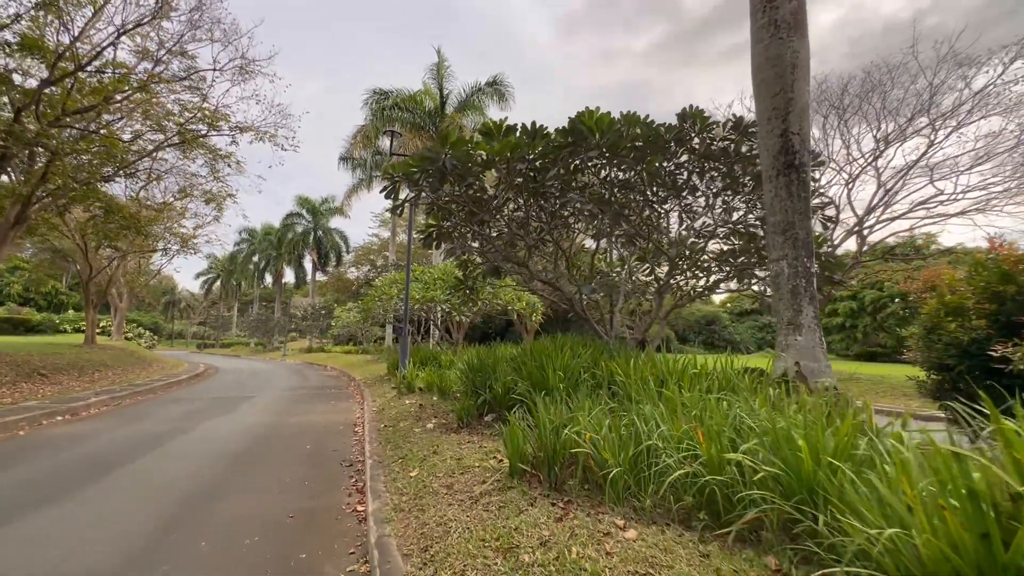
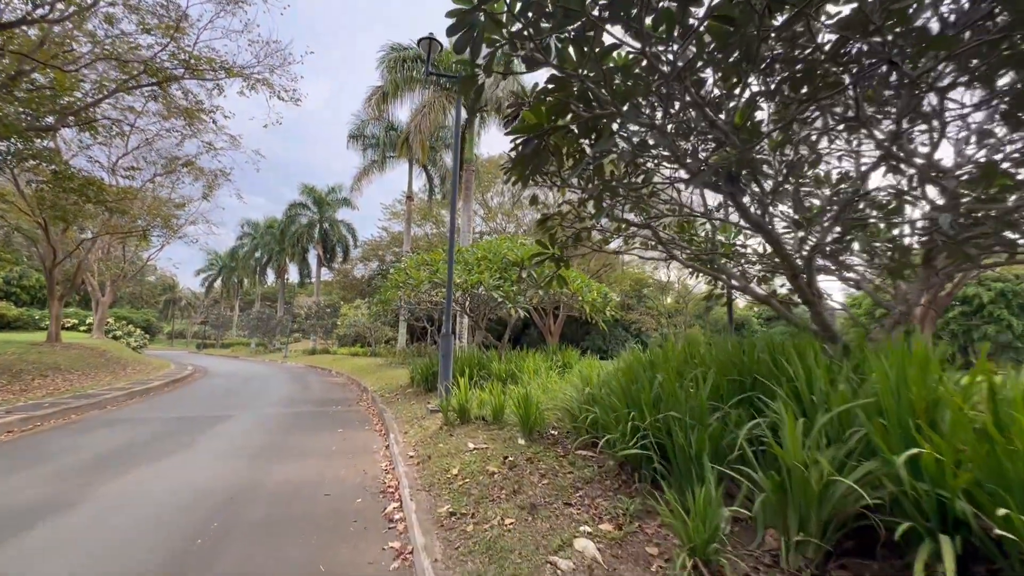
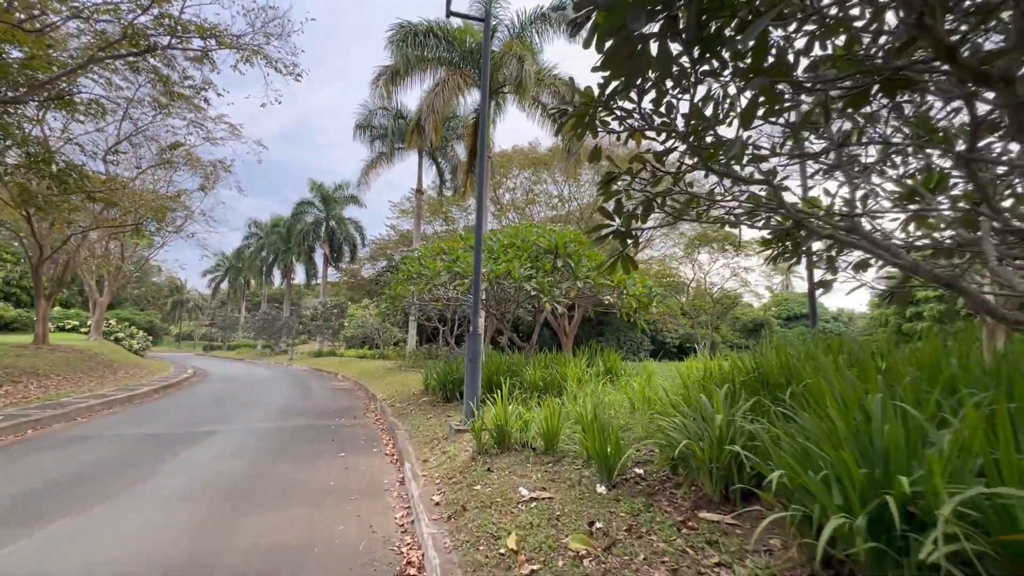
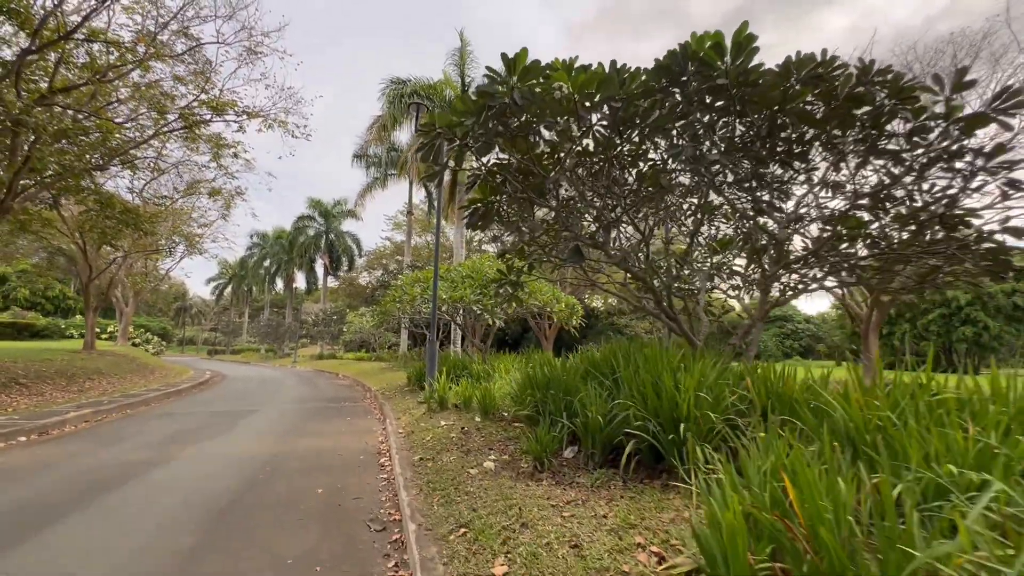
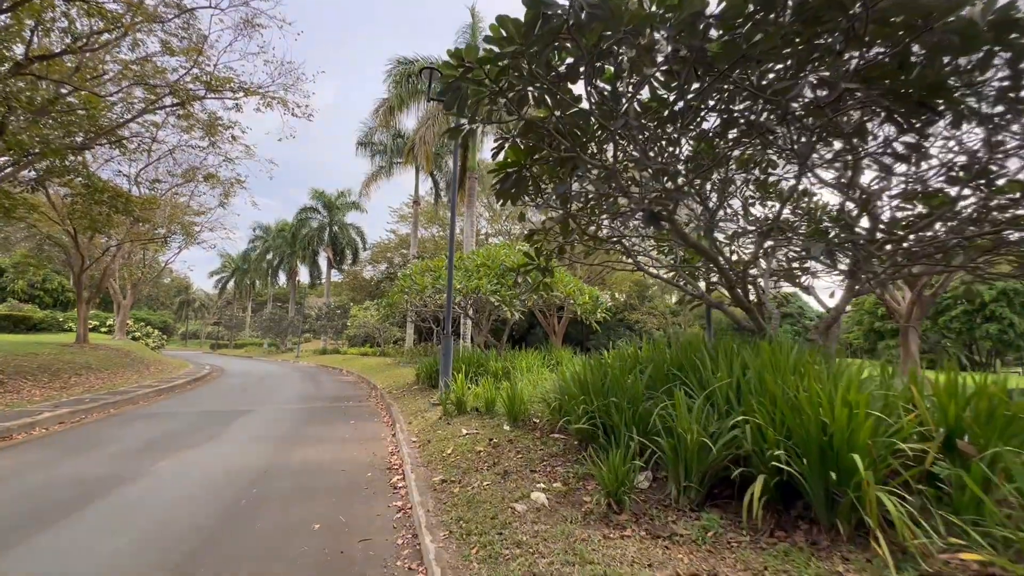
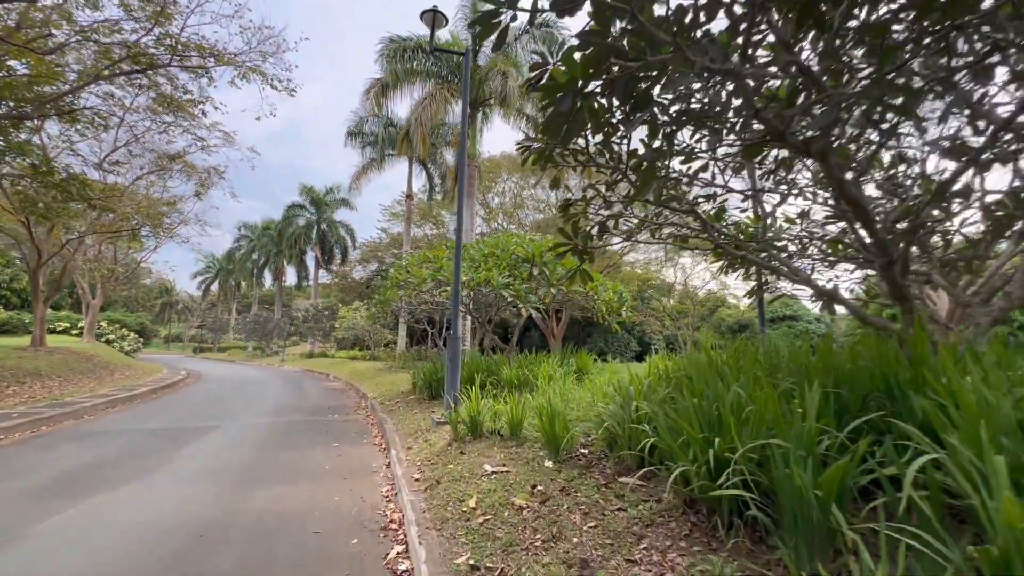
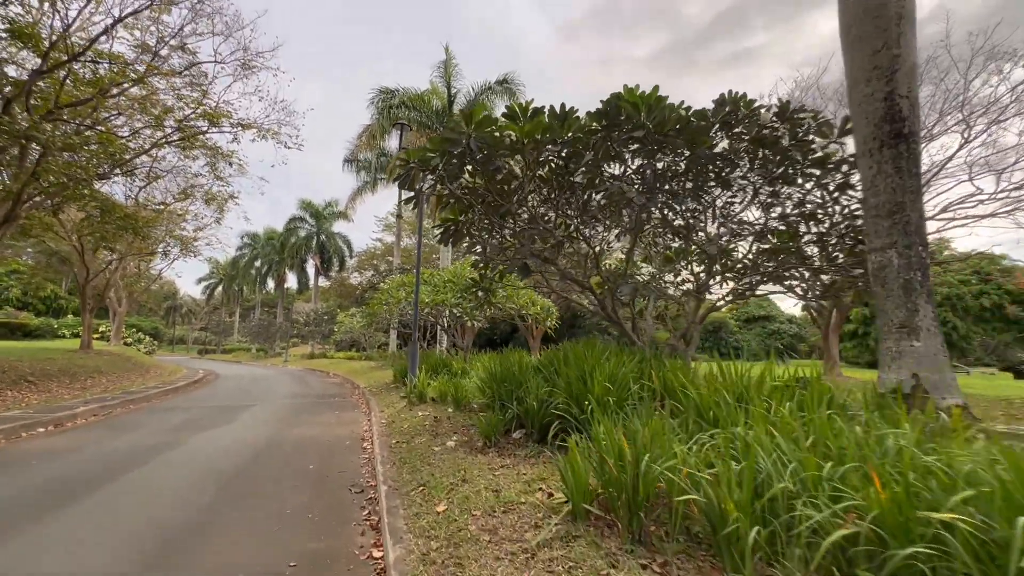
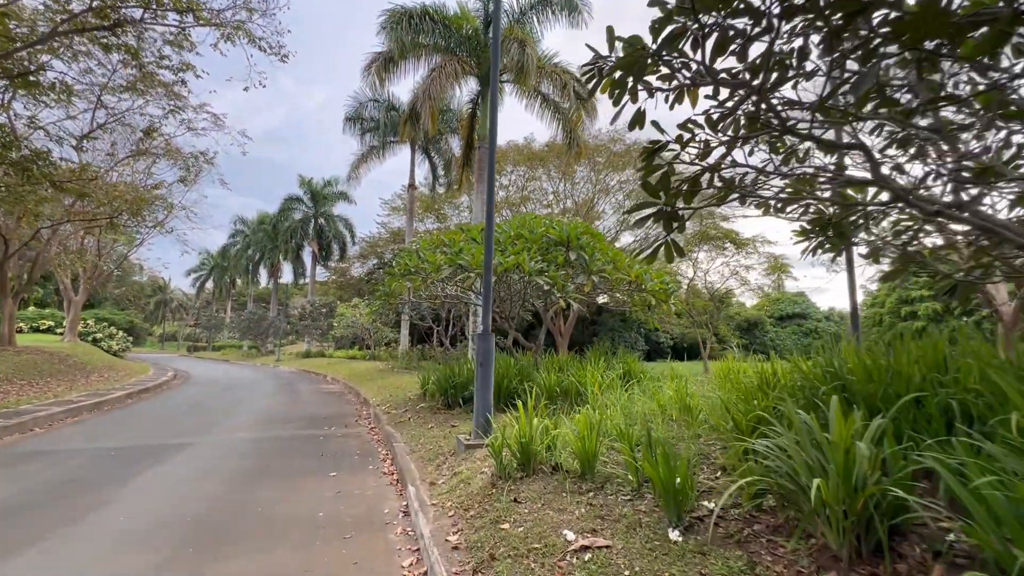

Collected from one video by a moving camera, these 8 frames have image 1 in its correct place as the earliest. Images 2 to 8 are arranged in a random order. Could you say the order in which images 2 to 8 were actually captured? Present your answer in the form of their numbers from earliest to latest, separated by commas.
7, 4, 5, 2, 6, 3, 8
